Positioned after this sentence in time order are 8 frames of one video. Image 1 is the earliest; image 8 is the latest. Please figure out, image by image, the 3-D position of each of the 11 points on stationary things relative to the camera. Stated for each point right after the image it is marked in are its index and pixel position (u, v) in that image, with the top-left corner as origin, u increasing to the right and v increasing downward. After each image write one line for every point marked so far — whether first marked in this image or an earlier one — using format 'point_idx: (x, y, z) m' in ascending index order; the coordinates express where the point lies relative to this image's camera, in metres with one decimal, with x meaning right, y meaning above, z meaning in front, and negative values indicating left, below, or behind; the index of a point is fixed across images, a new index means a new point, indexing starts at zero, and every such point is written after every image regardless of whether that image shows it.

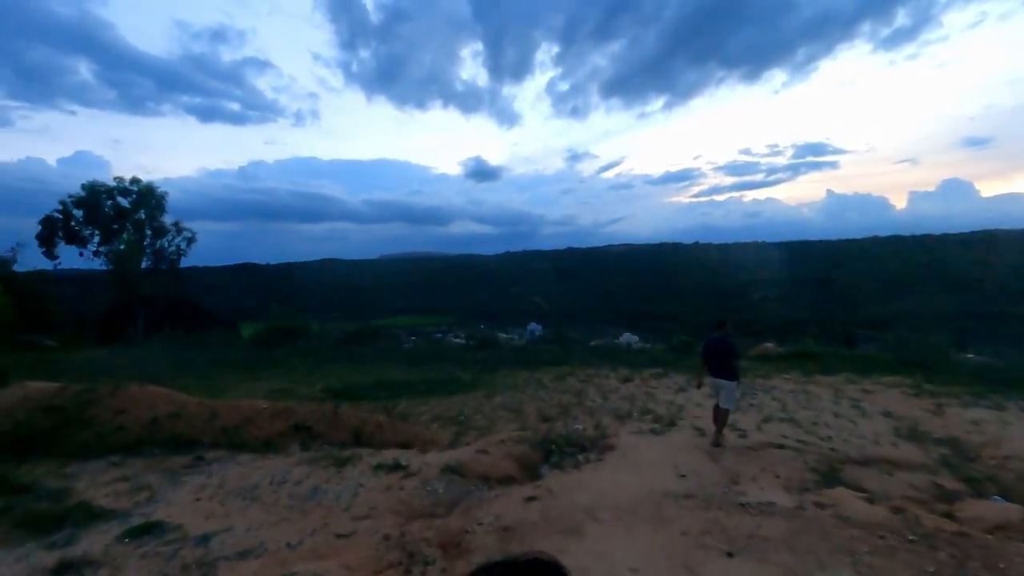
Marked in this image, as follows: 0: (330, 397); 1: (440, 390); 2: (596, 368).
0: (-5.3, -3.2, +15.9) m
1: (-2.2, -3.1, +16.6) m
2: (+3.2, -3.0, +20.0) m
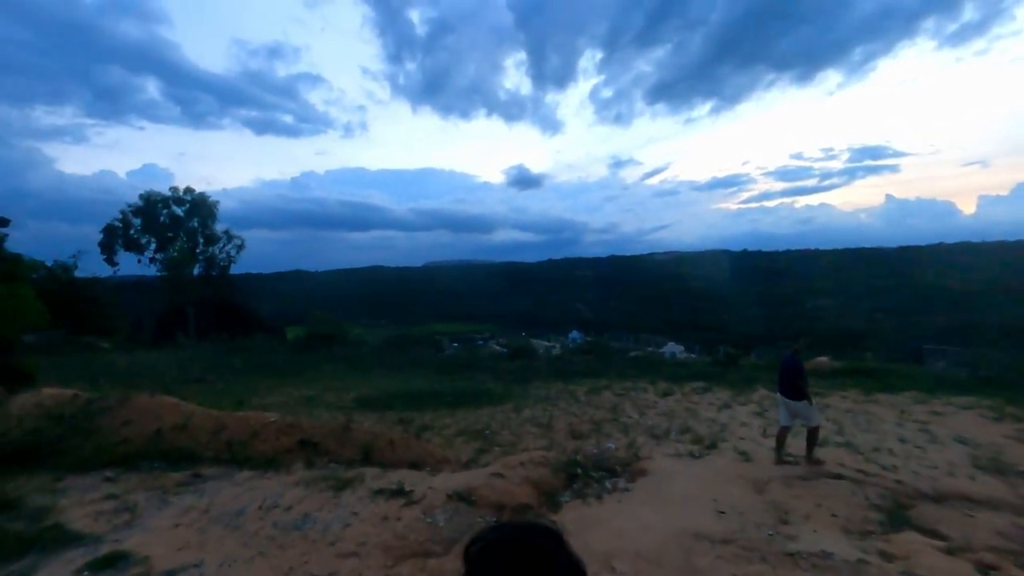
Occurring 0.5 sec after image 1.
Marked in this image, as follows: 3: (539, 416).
0: (-4.4, -3.4, +15.6) m
1: (-1.2, -3.4, +16.1) m
2: (+4.4, -3.3, +19.0) m
3: (+0.7, -3.2, +13.4) m
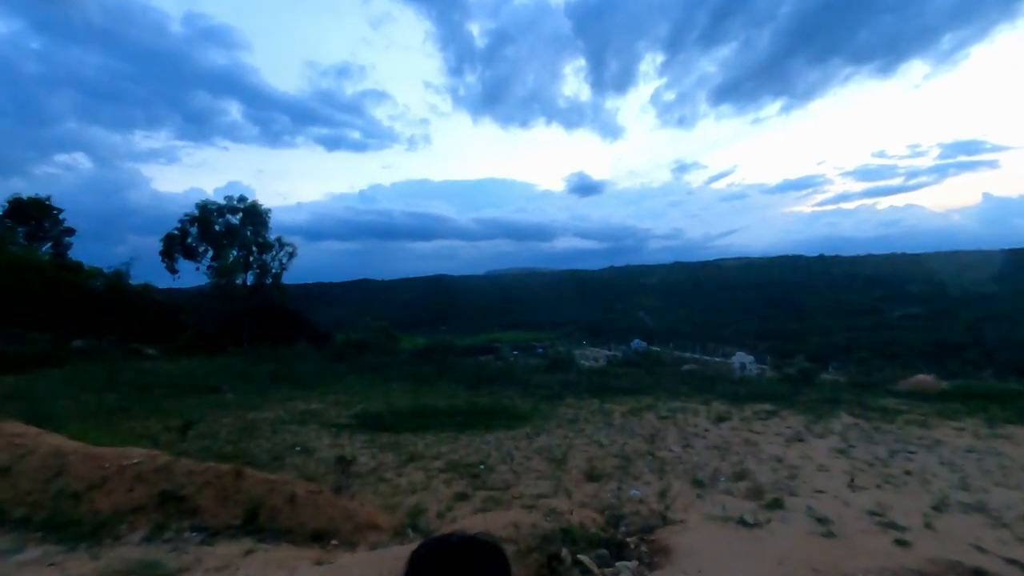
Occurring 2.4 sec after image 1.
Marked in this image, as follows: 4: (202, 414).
0: (-4.0, -3.5, +13.6) m
1: (-0.7, -3.4, +13.7) m
2: (+5.2, -3.4, +16.0) m
3: (+0.8, -3.2, +10.8) m
4: (-9.0, -3.6, +15.4) m
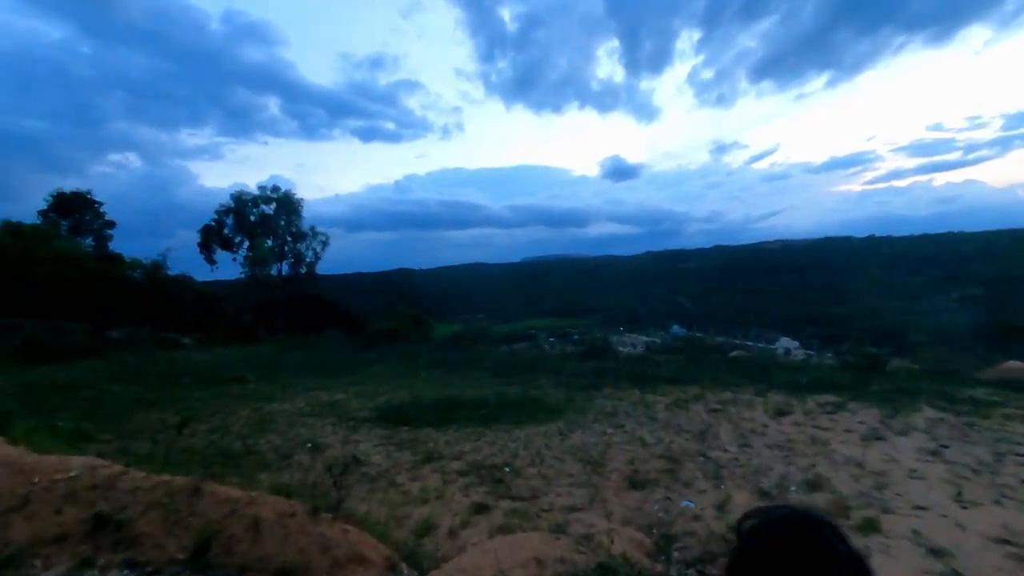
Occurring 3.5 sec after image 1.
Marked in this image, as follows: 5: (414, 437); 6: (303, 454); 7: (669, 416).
0: (-3.2, -3.1, +12.7) m
1: (0.0, -3.0, +12.5) m
2: (+6.0, -2.8, +14.5) m
3: (+1.4, -2.8, +9.6) m
4: (-8.1, -3.3, +14.8) m
5: (-2.0, -3.0, +10.9) m
6: (-3.8, -3.0, +9.8) m
7: (+3.6, -2.9, +12.2) m
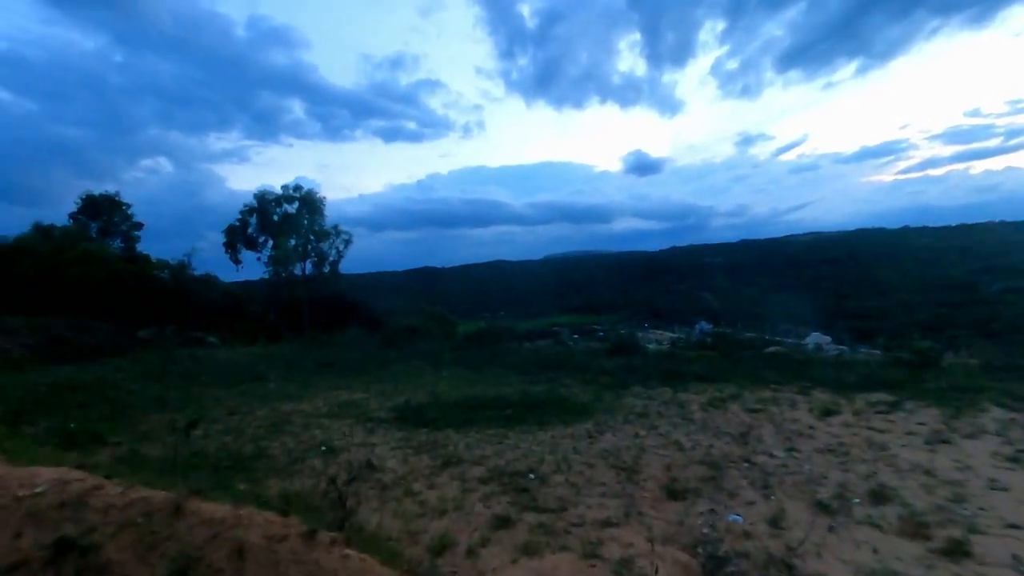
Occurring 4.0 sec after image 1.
0: (-2.7, -3.0, +12.1) m
1: (+0.5, -2.8, +11.9) m
2: (+6.7, -2.6, +13.5) m
3: (+1.8, -2.7, +8.8) m
4: (-7.4, -3.2, +14.4) m
5: (-1.5, -2.9, +10.3) m
6: (-3.4, -3.0, +9.3) m
7: (+4.1, -2.7, +11.4) m
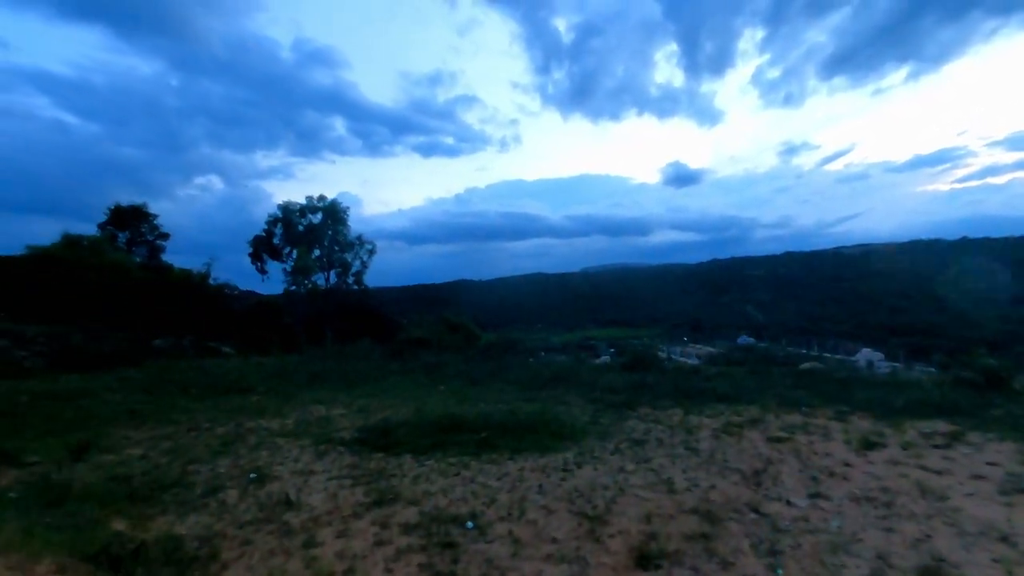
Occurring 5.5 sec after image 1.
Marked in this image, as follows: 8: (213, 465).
0: (-3.1, -3.0, +10.6) m
1: (0.0, -2.9, +10.2) m
2: (+6.3, -2.7, +11.4) m
3: (+1.1, -2.7, +7.1) m
4: (-7.7, -3.3, +13.3) m
5: (-2.1, -2.9, +8.7) m
6: (-4.0, -2.9, +7.8) m
7: (+3.6, -2.8, +9.4) m
8: (-5.2, -3.1, +9.3) m
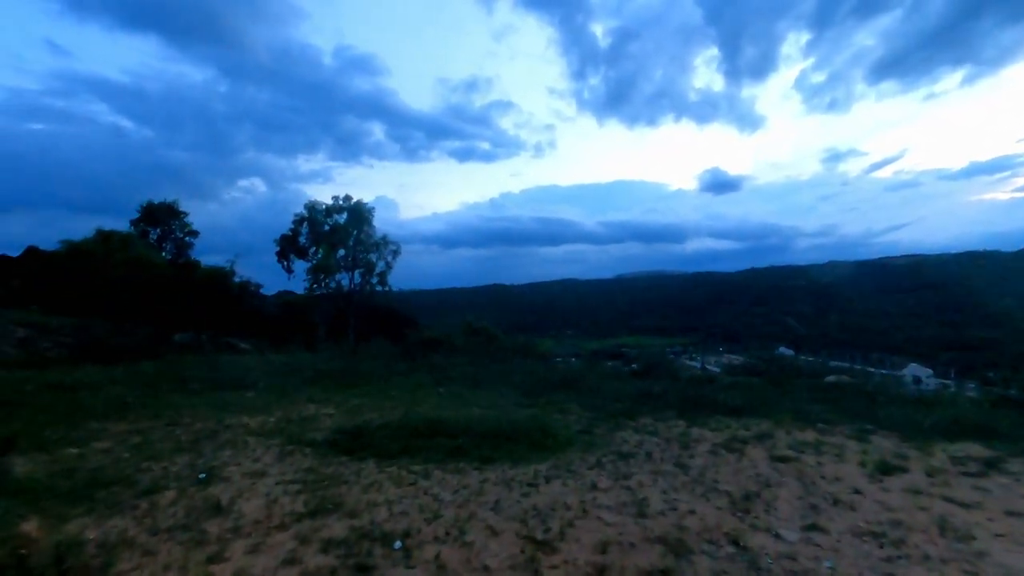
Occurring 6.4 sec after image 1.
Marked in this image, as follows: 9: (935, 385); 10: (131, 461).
0: (-3.5, -2.9, +10.0) m
1: (-0.4, -2.8, +9.4) m
2: (+5.9, -2.7, +10.2) m
3: (+0.5, -2.6, +6.2) m
4: (-8.0, -3.1, +13.0) m
5: (-2.6, -2.8, +8.1) m
6: (-4.6, -2.8, +7.3) m
7: (+3.1, -2.8, +8.4) m
8: (-5.7, -2.9, +8.9) m
9: (+14.8, -3.4, +19.1) m
10: (-6.4, -2.9, +9.0) m
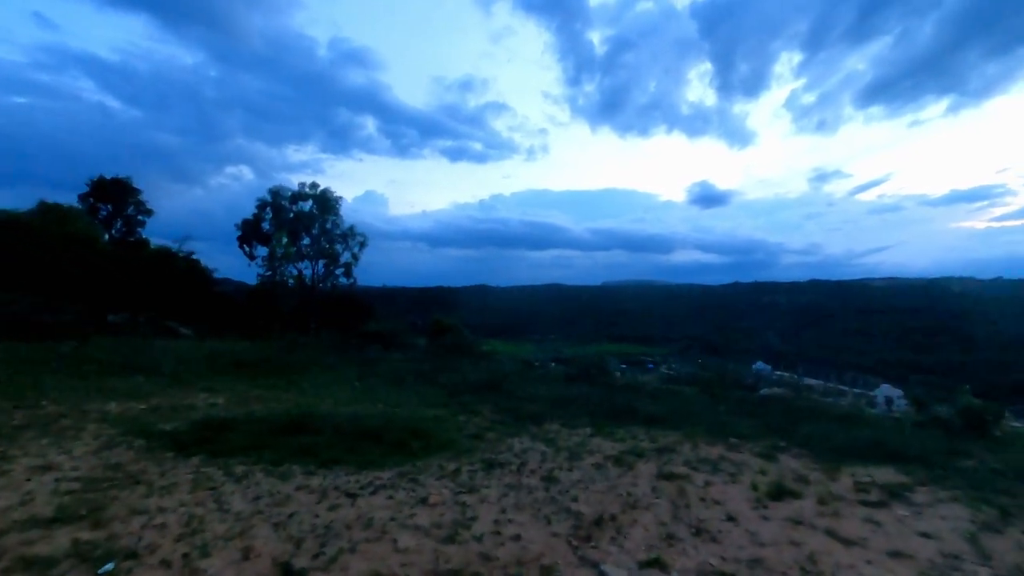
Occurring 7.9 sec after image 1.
0: (-5.7, -2.4, +8.8) m
1: (-2.5, -2.5, +8.2) m
2: (+3.8, -2.7, +9.3) m
3: (-1.5, -2.3, +5.1) m
4: (-10.2, -2.4, +11.6) m
5: (-4.7, -2.3, +6.9) m
6: (-6.7, -2.2, +6.0) m
7: (+1.0, -2.6, +7.4) m
8: (-7.8, -2.3, +7.6) m
9: (+12.4, -3.9, +18.4) m
10: (-8.5, -2.3, +7.7) m
